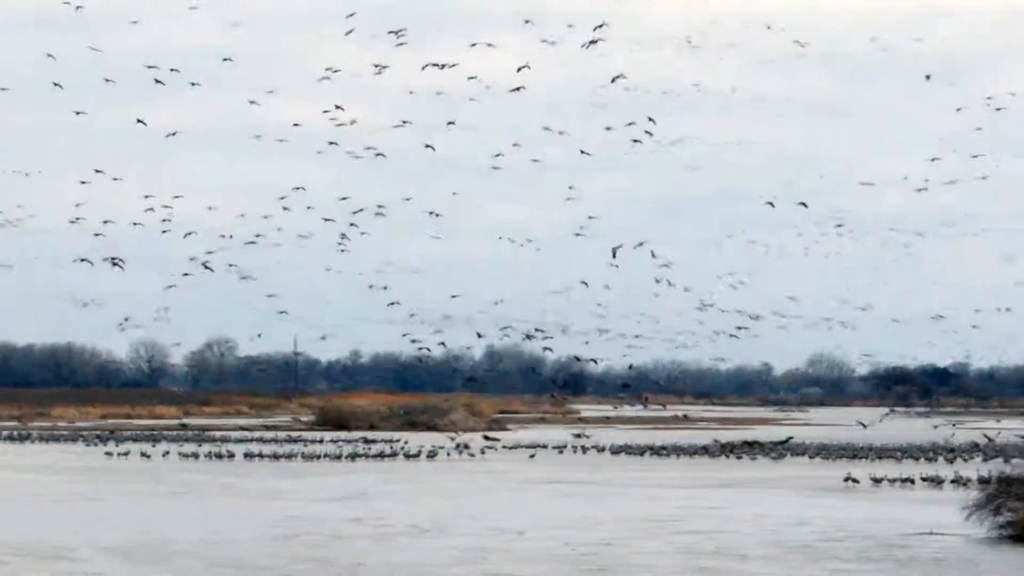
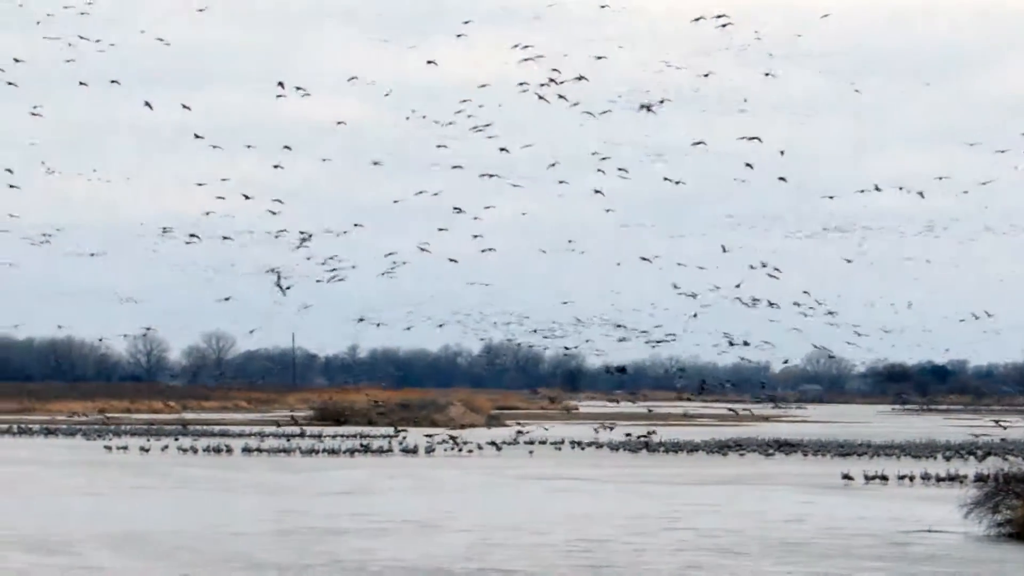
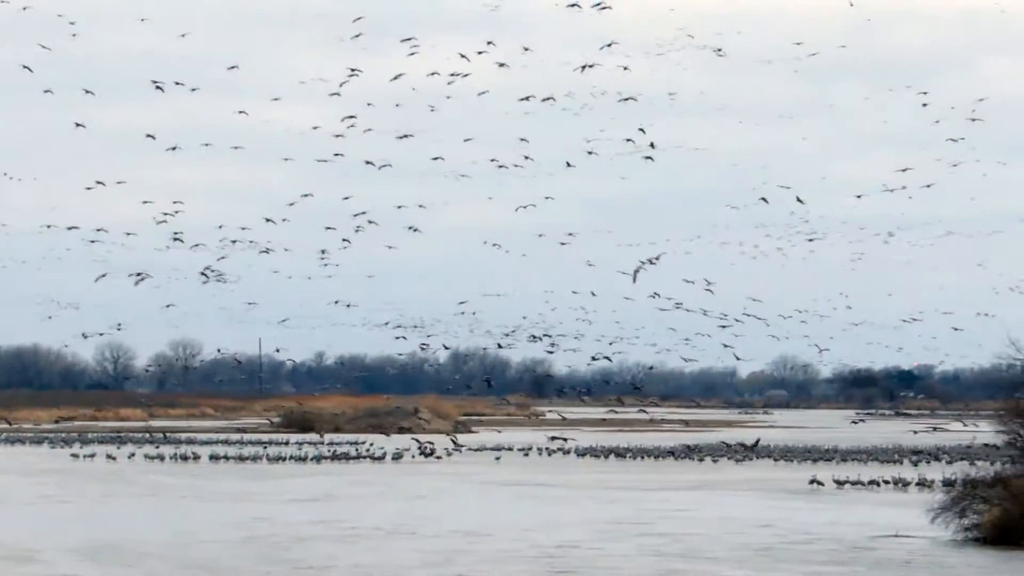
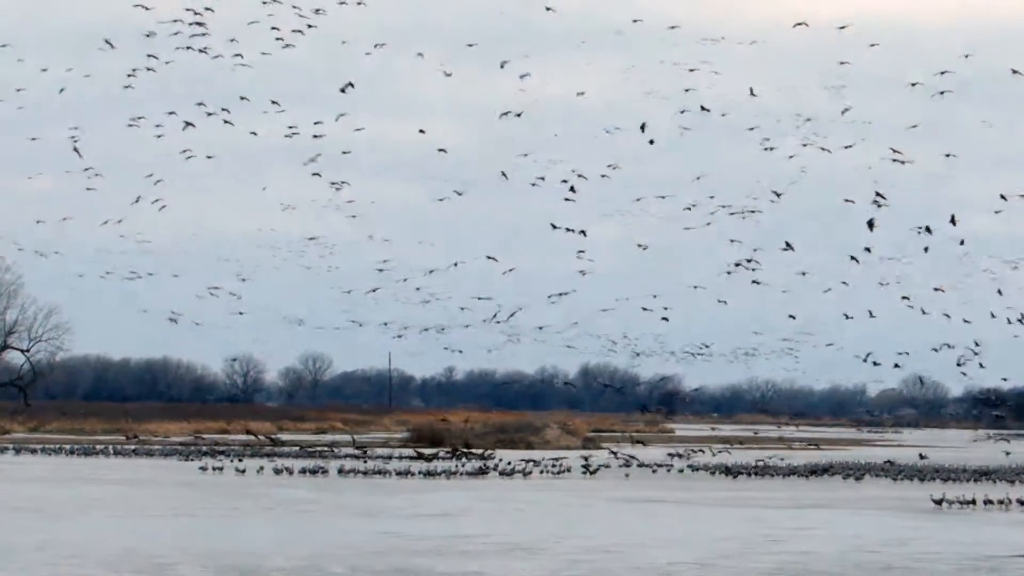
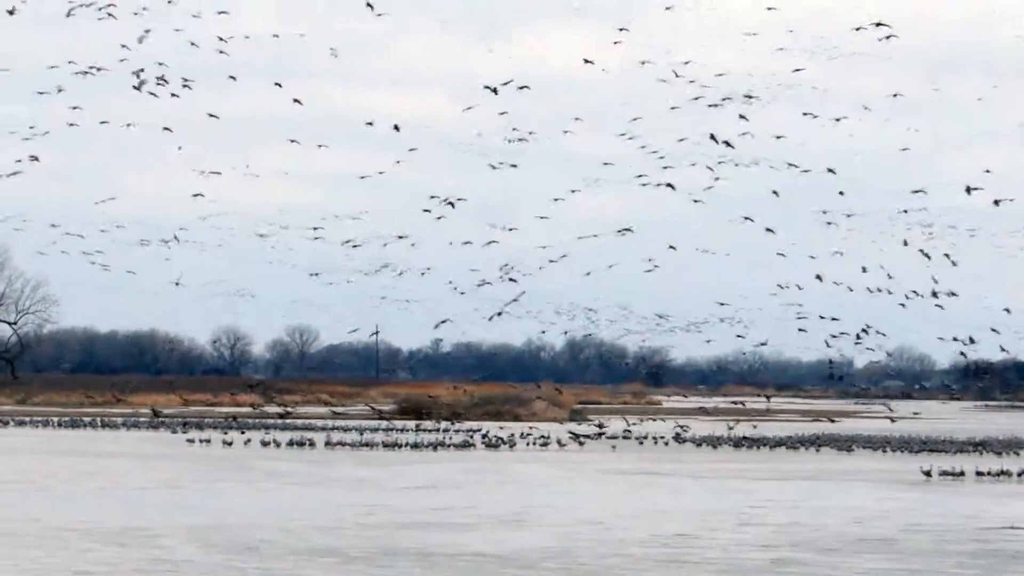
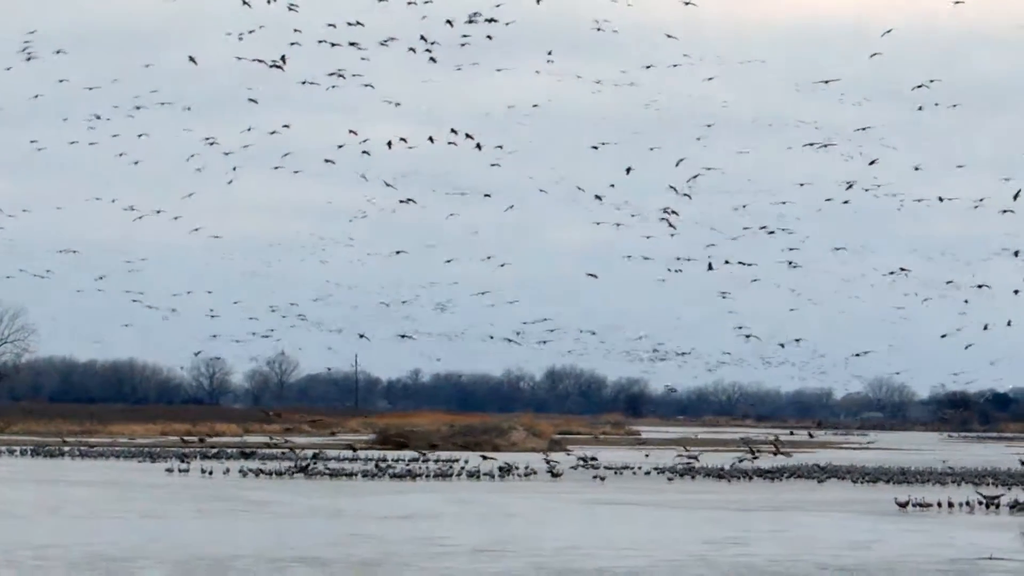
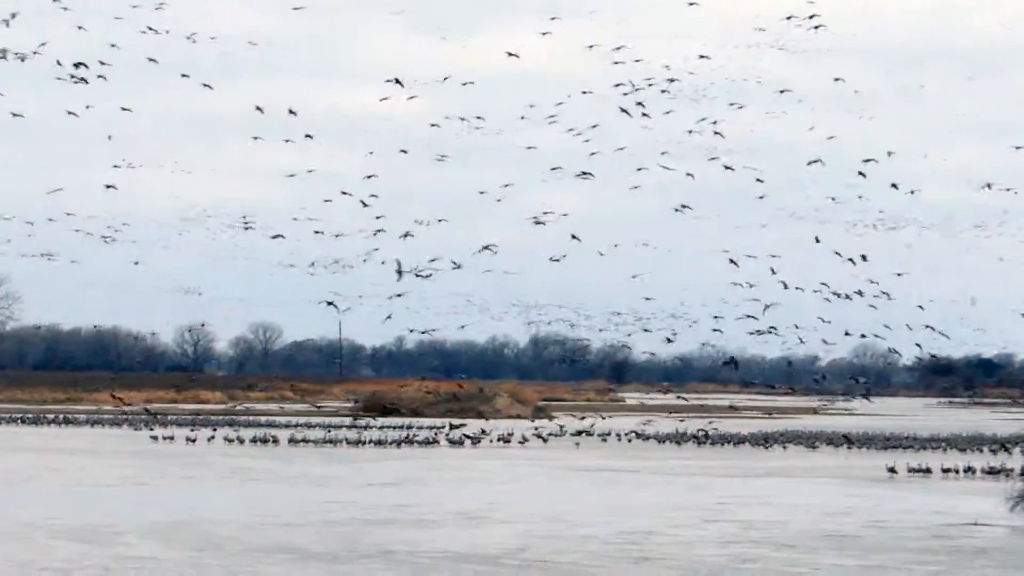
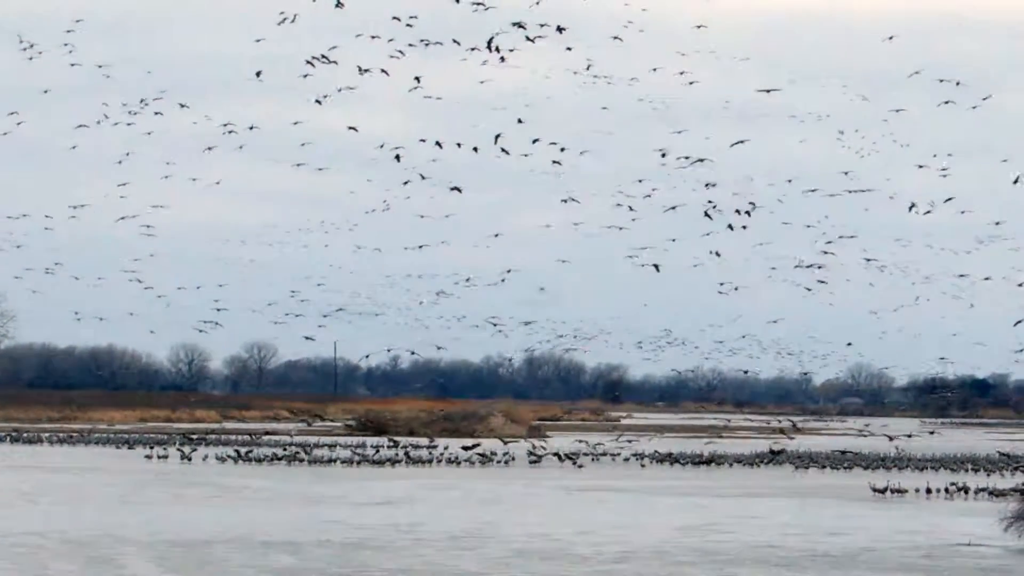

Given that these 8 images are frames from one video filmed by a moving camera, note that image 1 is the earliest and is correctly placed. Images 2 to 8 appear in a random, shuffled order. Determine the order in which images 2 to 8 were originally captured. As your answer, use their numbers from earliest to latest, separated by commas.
3, 2, 7, 5, 4, 6, 8
